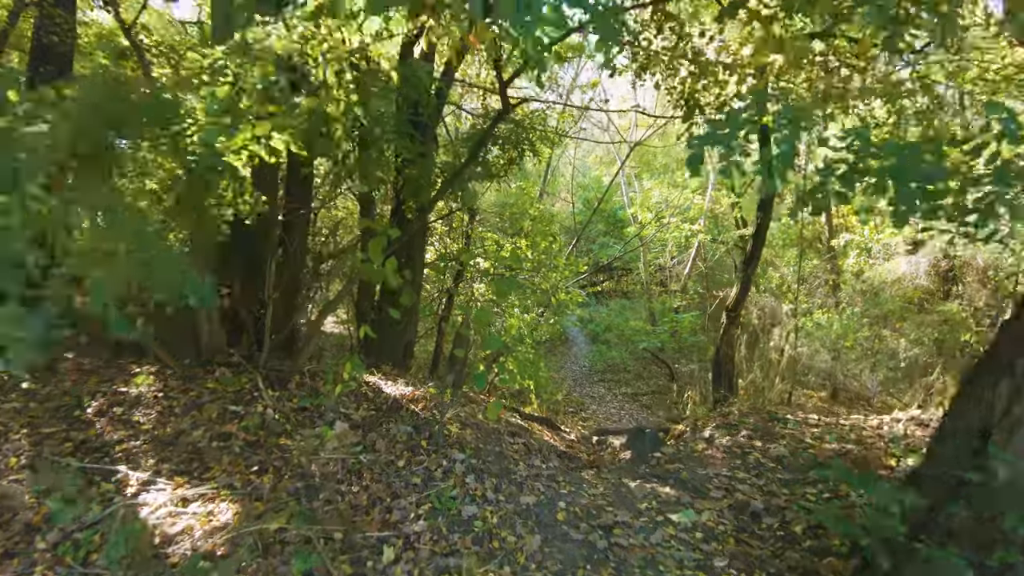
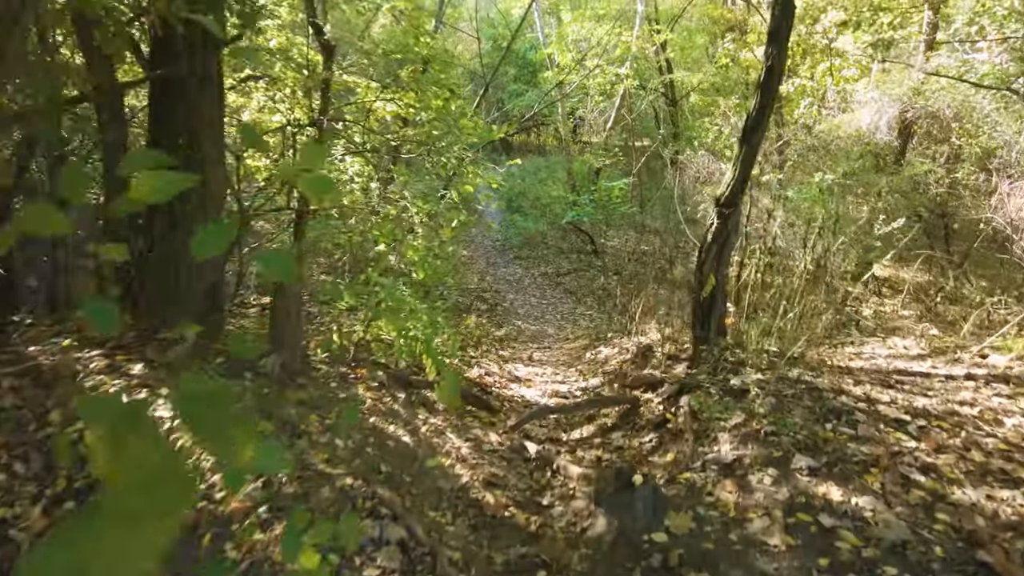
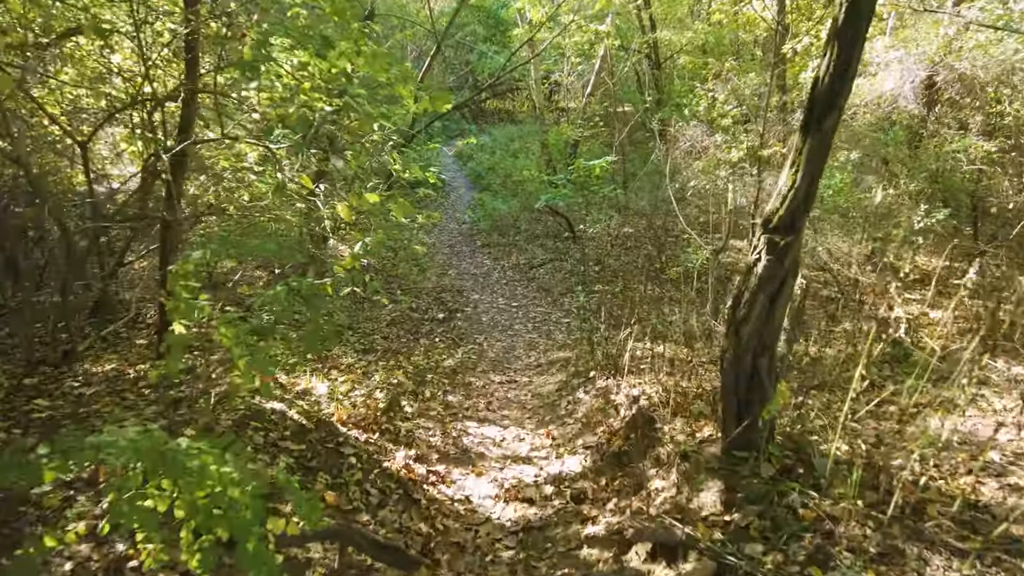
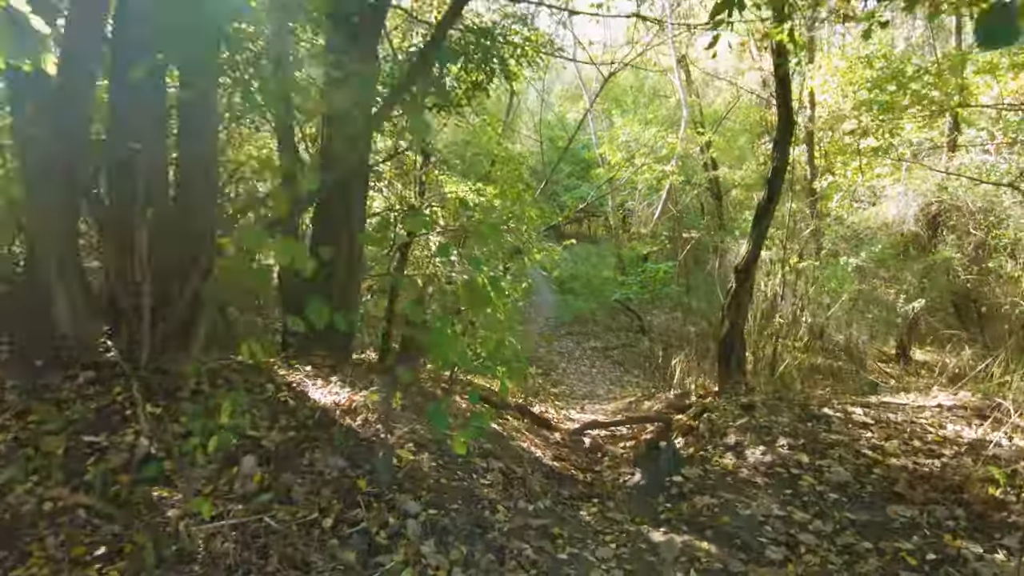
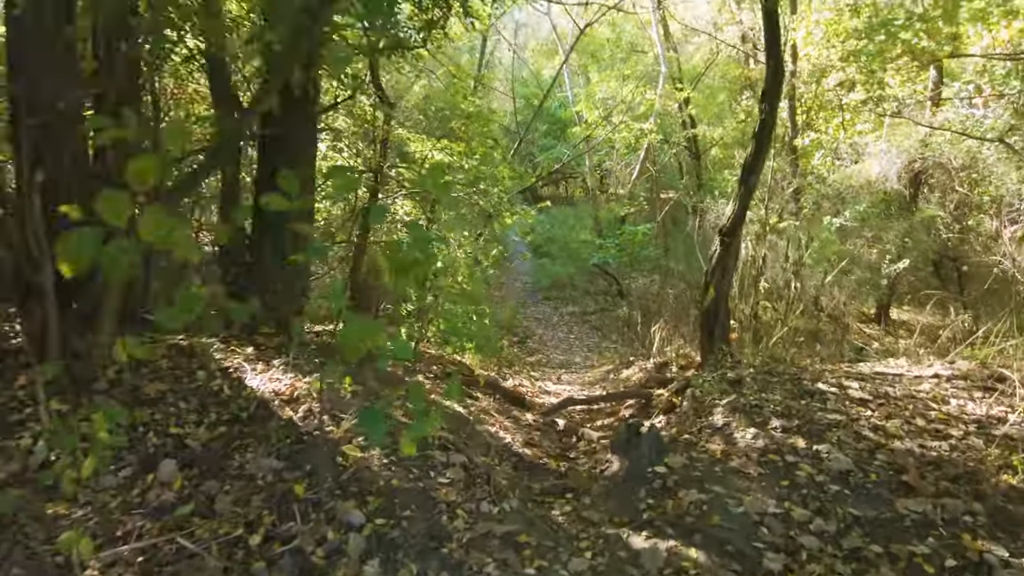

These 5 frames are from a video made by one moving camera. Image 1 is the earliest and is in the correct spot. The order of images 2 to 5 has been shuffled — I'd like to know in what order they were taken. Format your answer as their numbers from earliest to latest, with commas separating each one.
4, 5, 2, 3
